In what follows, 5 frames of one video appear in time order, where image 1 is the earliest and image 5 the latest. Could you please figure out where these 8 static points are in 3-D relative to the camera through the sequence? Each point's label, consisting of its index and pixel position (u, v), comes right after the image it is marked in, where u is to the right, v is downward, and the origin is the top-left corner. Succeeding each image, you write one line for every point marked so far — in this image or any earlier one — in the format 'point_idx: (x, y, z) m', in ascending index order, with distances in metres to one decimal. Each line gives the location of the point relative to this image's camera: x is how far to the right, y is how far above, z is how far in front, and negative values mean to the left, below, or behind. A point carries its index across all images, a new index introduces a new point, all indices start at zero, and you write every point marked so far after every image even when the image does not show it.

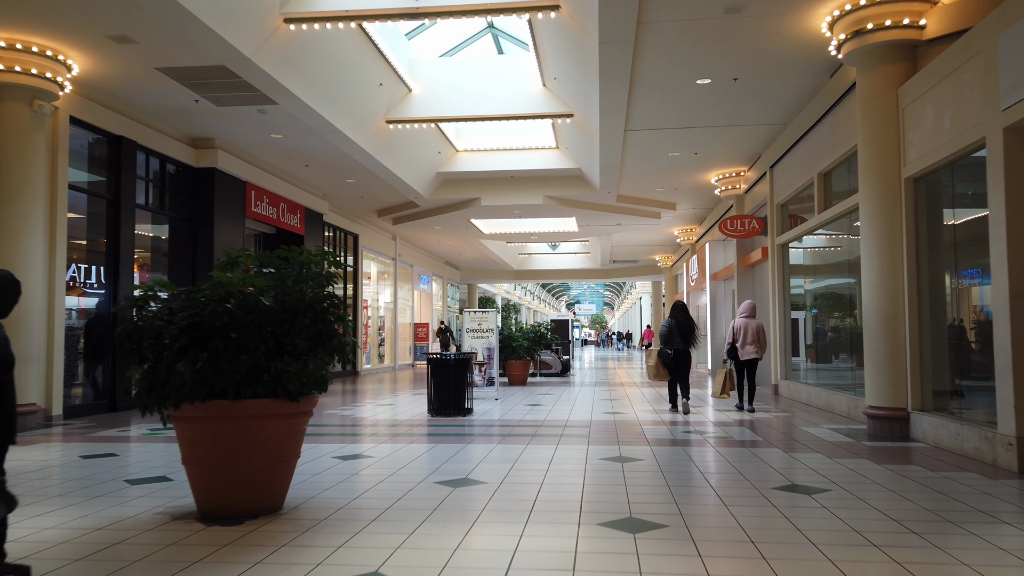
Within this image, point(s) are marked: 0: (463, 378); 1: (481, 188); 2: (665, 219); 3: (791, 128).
0: (-0.5, -1.0, +8.7) m
1: (-0.6, +1.9, +15.4) m
2: (+3.6, +1.6, +18.8) m
3: (+3.7, +2.1, +10.8) m
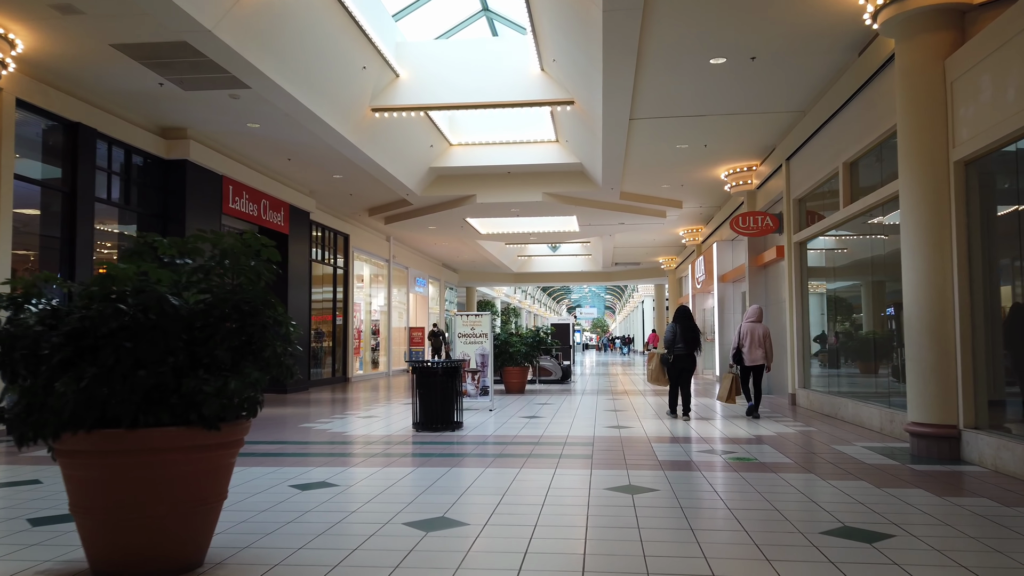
0: (-0.6, -1.0, +7.8) m
1: (-0.7, +1.9, +14.6) m
2: (+3.5, +1.6, +18.0) m
3: (+3.7, +2.1, +10.0) m
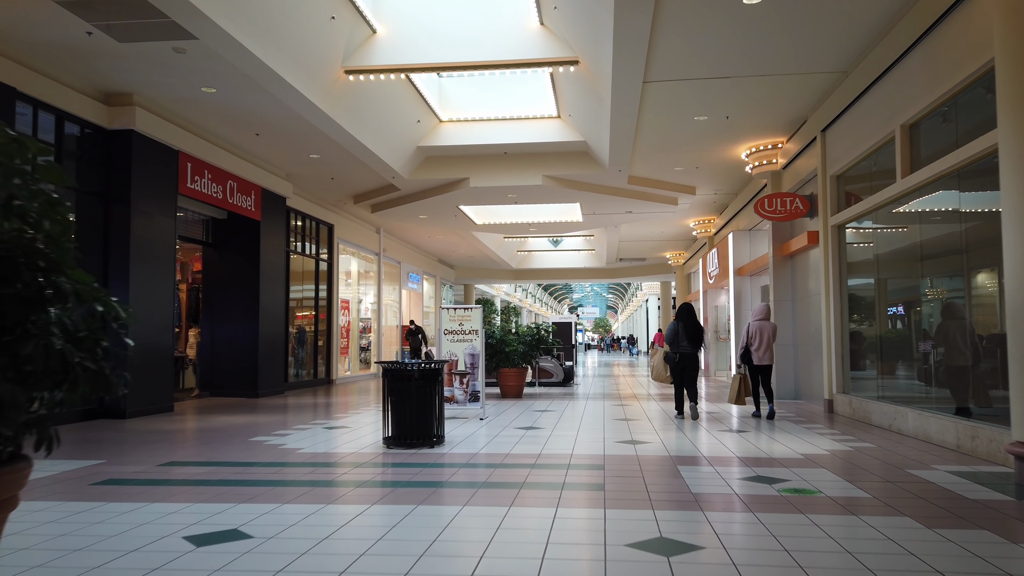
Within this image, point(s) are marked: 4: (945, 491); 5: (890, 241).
0: (-0.7, -0.9, +6.5) m
1: (-0.7, +2.0, +13.2) m
2: (+3.5, +1.7, +16.6) m
3: (+3.6, +2.2, +8.6) m
4: (+2.5, -1.2, +4.6) m
5: (+3.7, +0.5, +7.9) m
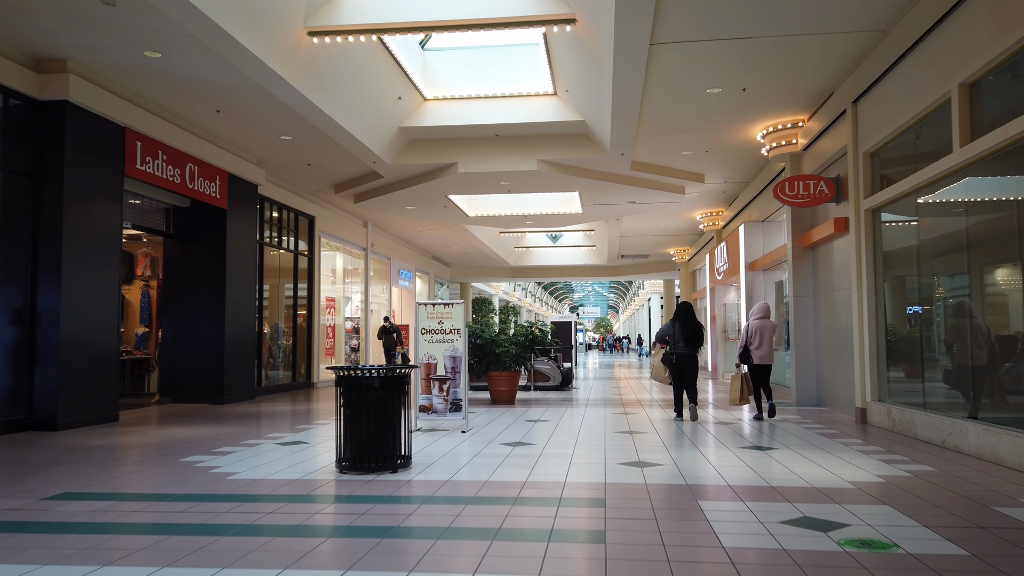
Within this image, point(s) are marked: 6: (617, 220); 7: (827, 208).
0: (-0.8, -0.8, +5.3) m
1: (-0.8, +2.0, +12.1) m
2: (+3.4, +1.7, +15.4) m
3: (+3.5, +2.3, +7.4) m
4: (+2.3, -1.1, +3.5) m
5: (+3.6, +0.5, +6.8) m
6: (+2.3, +1.5, +17.7) m
7: (+3.9, +1.0, +9.9) m
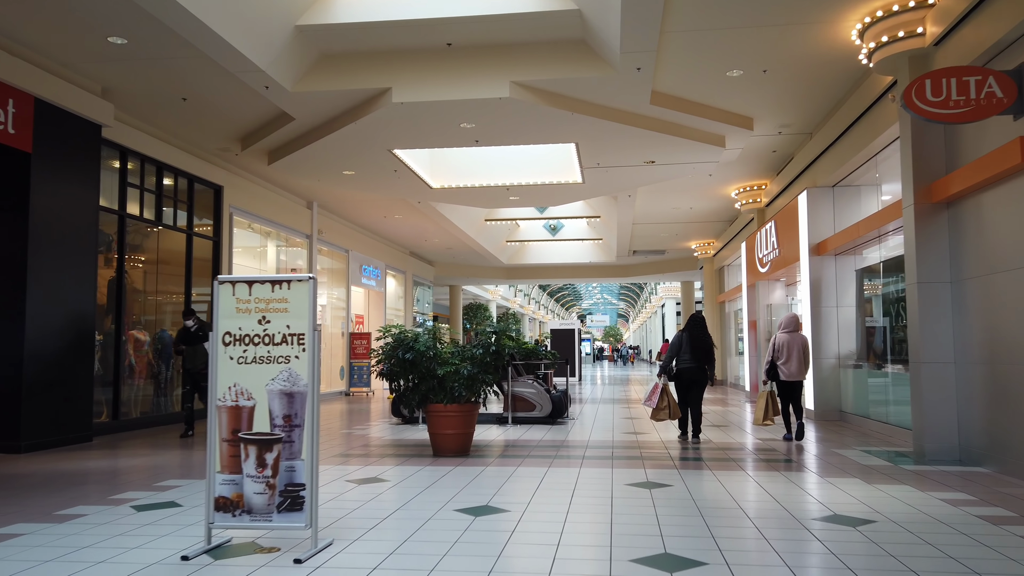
0: (-1.2, -0.6, +1.3) m
1: (-1.2, +2.2, +8.1) m
2: (+3.0, +1.8, +11.4) m
3: (+3.1, +2.5, +3.4) m
4: (+1.9, -0.9, -0.5) m
5: (+3.1, +0.7, +2.8) m
6: (+2.0, +1.5, +13.7) m
7: (+3.4, +1.1, +5.9) m
